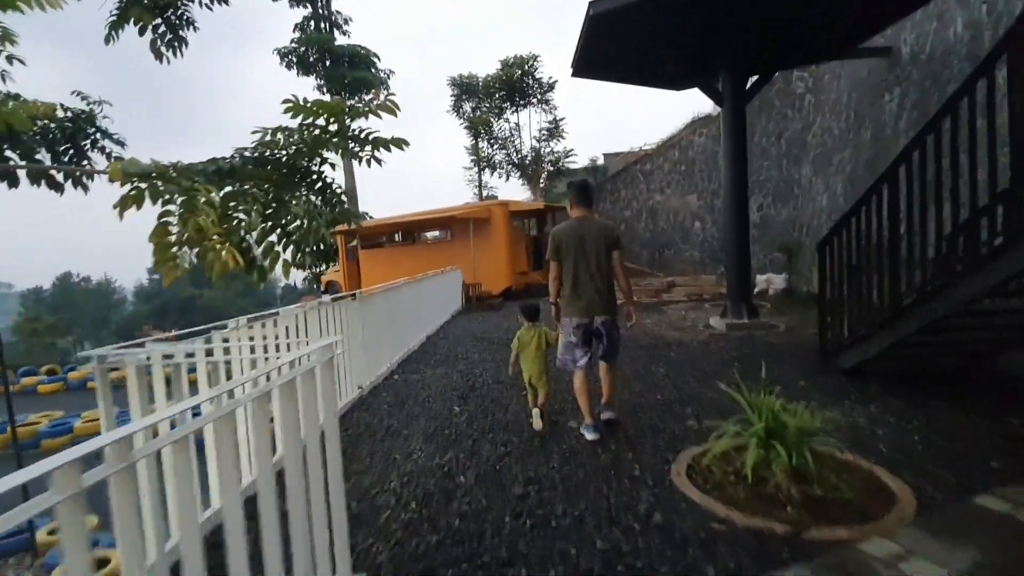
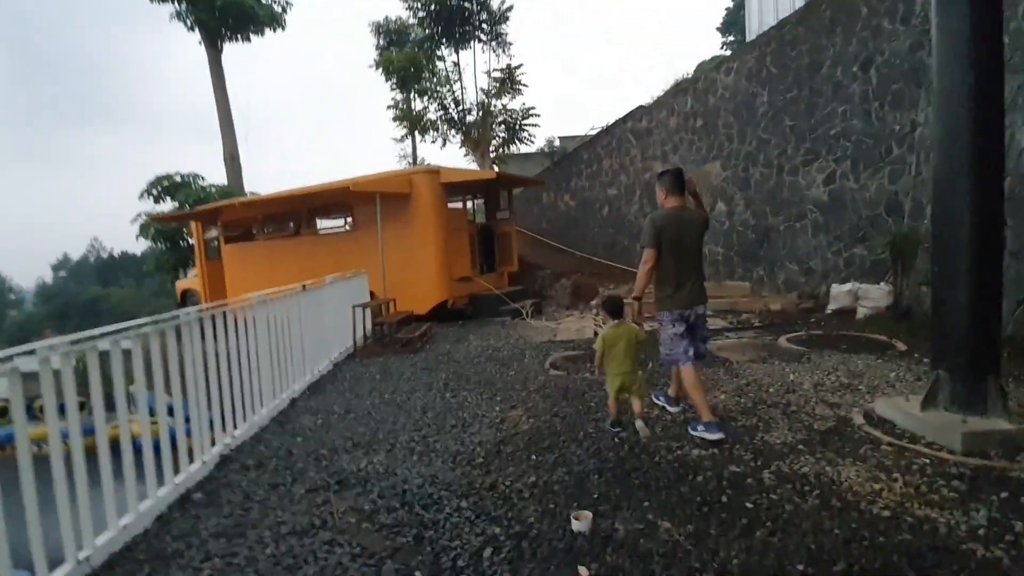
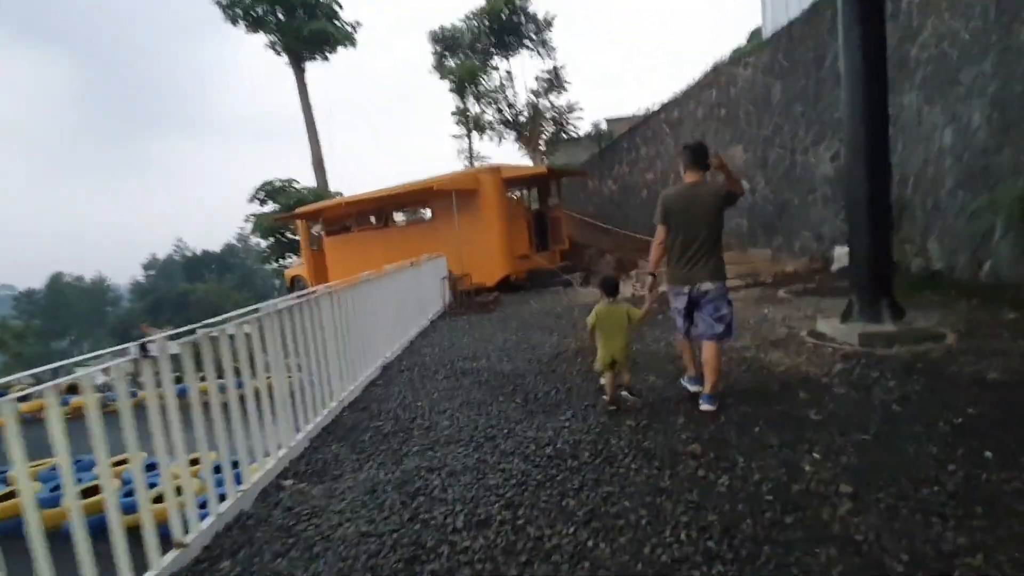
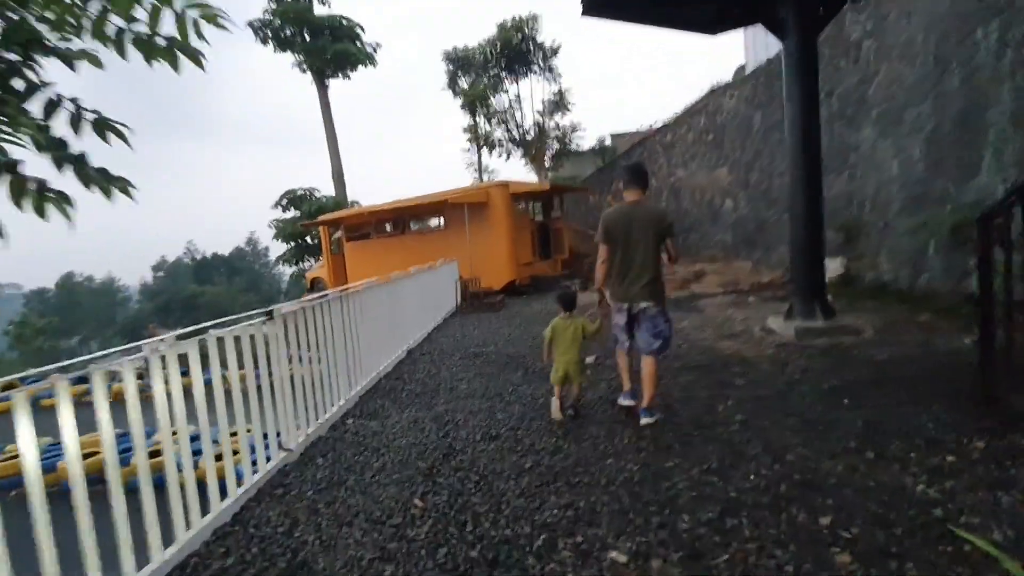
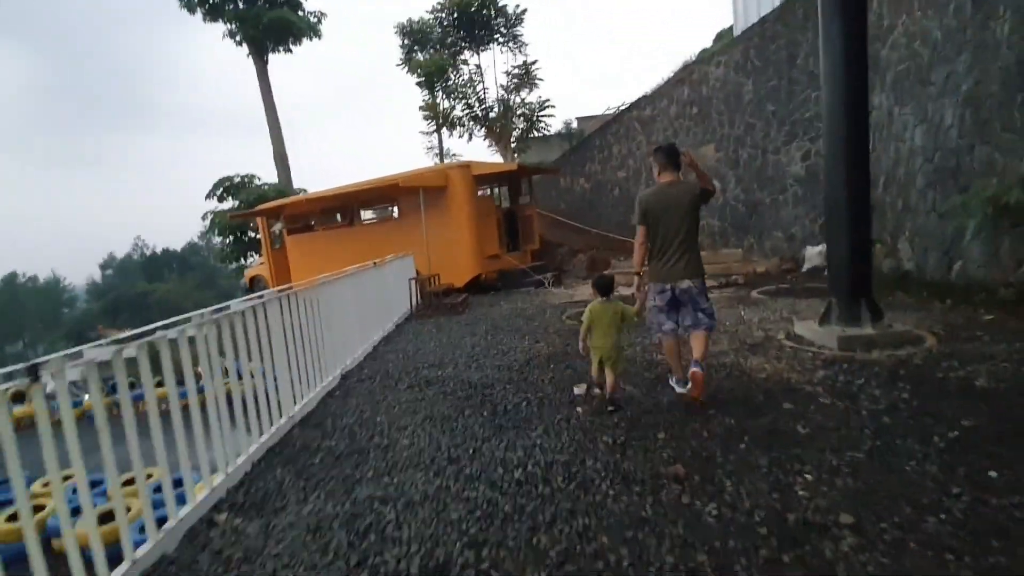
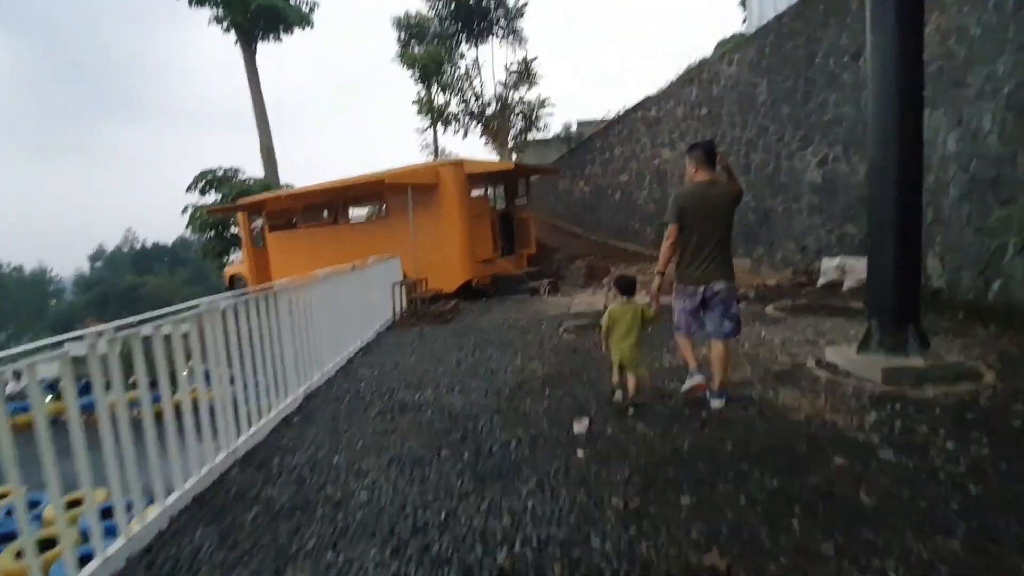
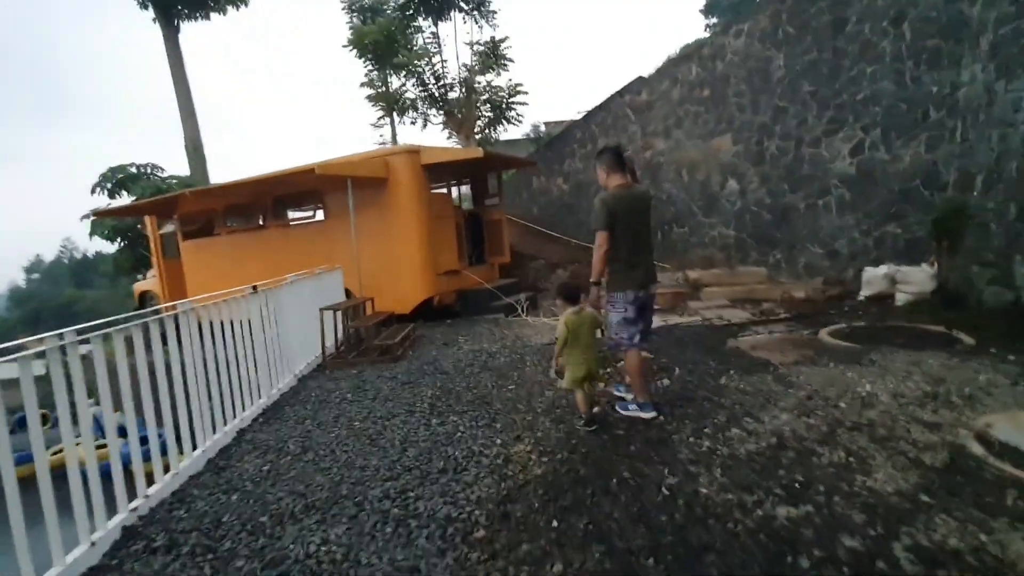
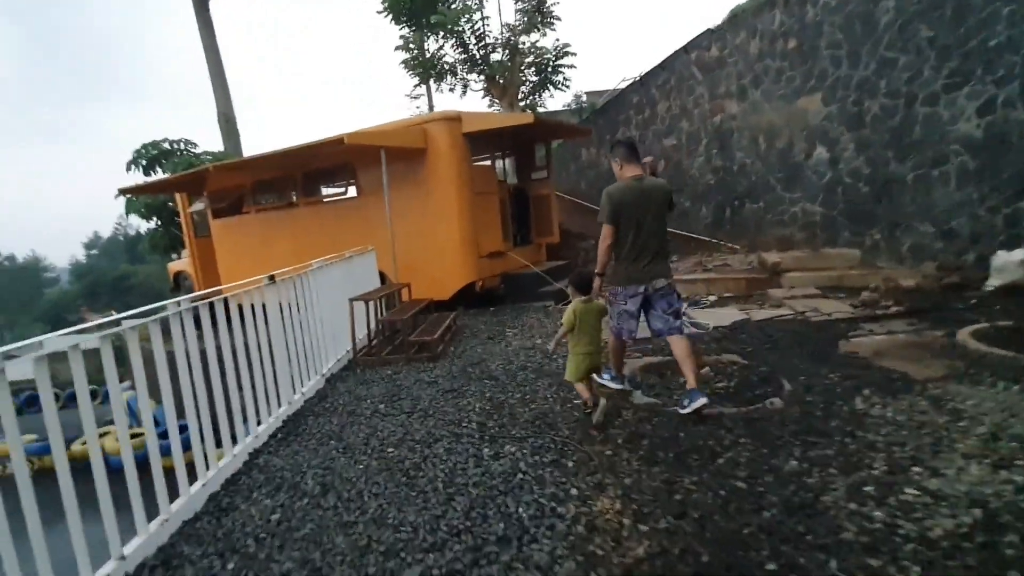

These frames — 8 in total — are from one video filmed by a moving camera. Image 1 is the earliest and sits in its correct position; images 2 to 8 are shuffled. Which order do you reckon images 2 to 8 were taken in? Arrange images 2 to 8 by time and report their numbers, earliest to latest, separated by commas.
4, 3, 5, 6, 2, 7, 8
